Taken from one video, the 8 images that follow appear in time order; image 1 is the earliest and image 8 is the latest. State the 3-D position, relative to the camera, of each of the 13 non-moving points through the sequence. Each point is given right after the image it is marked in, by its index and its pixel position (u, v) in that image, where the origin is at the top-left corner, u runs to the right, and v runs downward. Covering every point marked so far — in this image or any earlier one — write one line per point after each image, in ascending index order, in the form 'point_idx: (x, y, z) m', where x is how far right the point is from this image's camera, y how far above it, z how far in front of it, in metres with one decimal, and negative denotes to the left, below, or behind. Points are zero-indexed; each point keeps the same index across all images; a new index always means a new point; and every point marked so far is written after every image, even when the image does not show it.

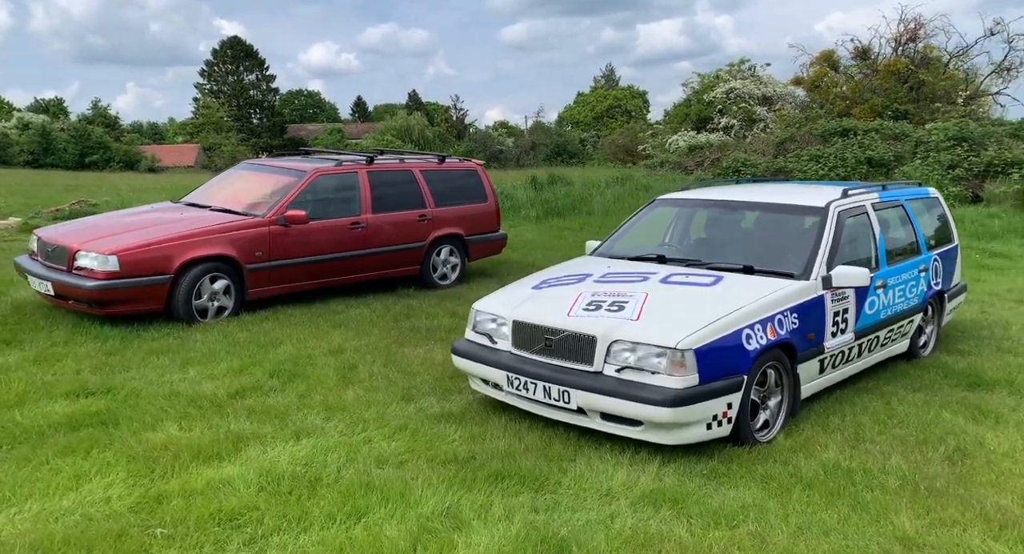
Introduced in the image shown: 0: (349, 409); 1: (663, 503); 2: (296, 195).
0: (-1.0, -0.8, +4.8) m
1: (+0.7, -1.0, +3.4) m
2: (-2.4, +0.9, +8.2) m
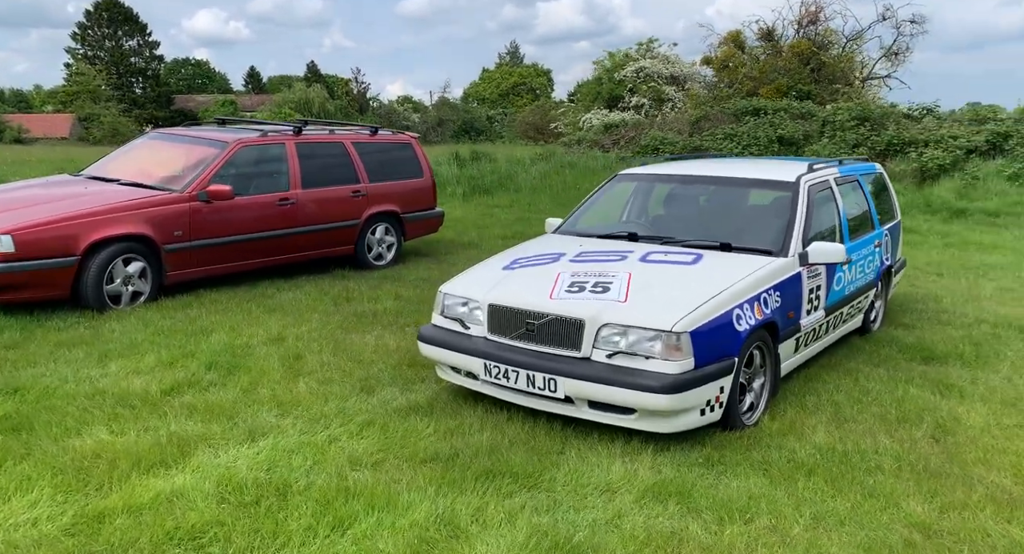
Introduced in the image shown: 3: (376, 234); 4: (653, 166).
0: (-1.2, -0.7, +4.3) m
1: (+0.6, -0.9, +3.2) m
2: (-2.9, +1.1, +7.6) m
3: (-1.6, +0.5, +9.2) m
4: (+1.1, +0.9, +6.1) m
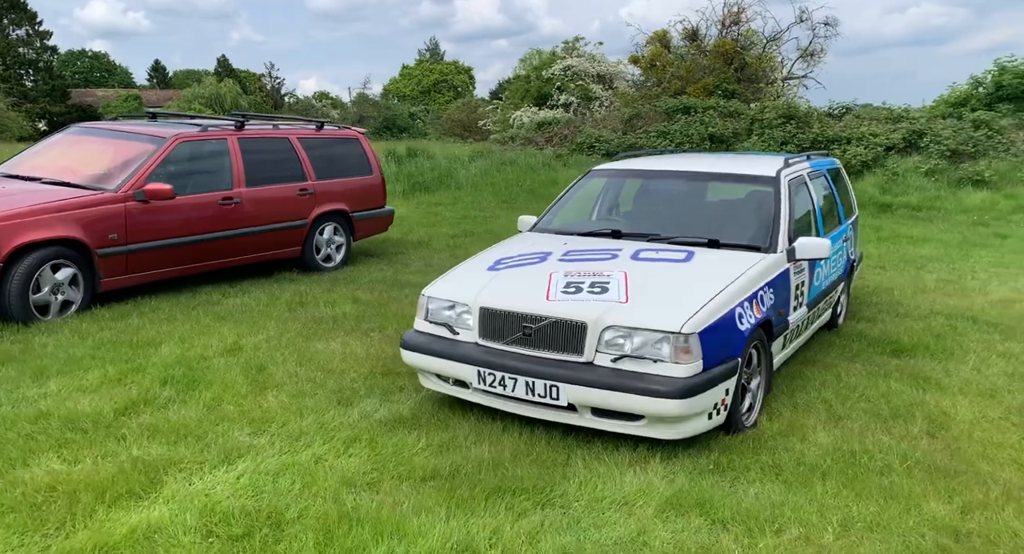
0: (-1.2, -0.8, +4.0) m
1: (+0.7, -0.9, +3.1) m
2: (-3.3, +1.0, +7.0) m
3: (-2.2, +0.5, +8.8) m
4: (+0.9, +0.9, +5.9) m
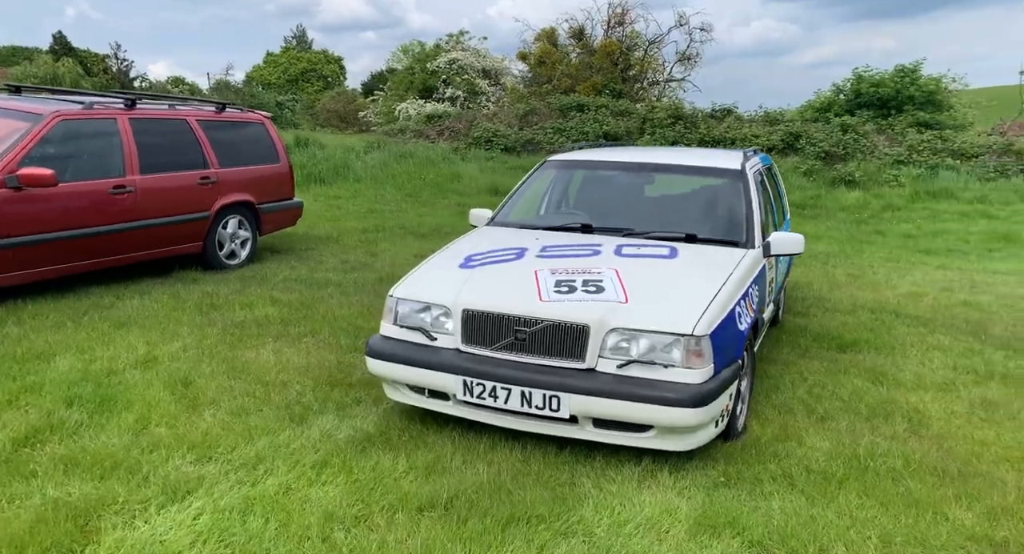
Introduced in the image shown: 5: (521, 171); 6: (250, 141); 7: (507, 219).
0: (-1.3, -0.8, +3.4) m
1: (+0.8, -0.9, +2.8) m
2: (-3.9, +1.0, +6.1) m
3: (-3.0, +0.5, +8.0) m
4: (+0.5, +0.9, +5.7) m
5: (+0.1, +2.6, +18.4) m
6: (-2.9, +1.5, +8.4) m
7: (0.0, +0.4, +5.1) m
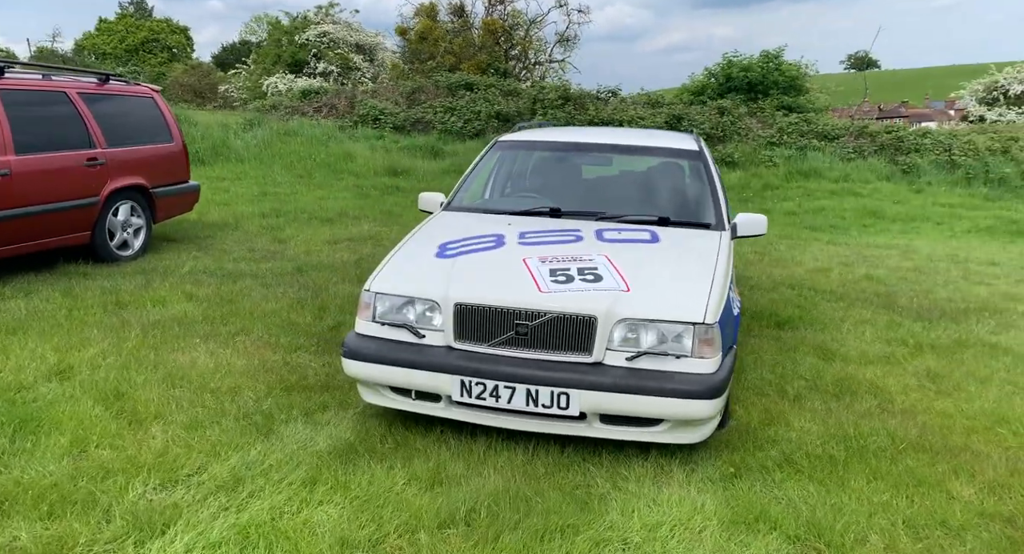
0: (-1.3, -0.7, +3.0) m
1: (+0.9, -0.9, +2.7) m
2: (-4.3, +1.1, +5.2) m
3: (-3.7, +0.6, +7.2) m
4: (+0.1, +1.0, +5.5) m
5: (-2.4, +3.0, +17.9) m
6: (-3.7, +1.6, +7.6) m
7: (-0.3, +0.5, +4.8) m
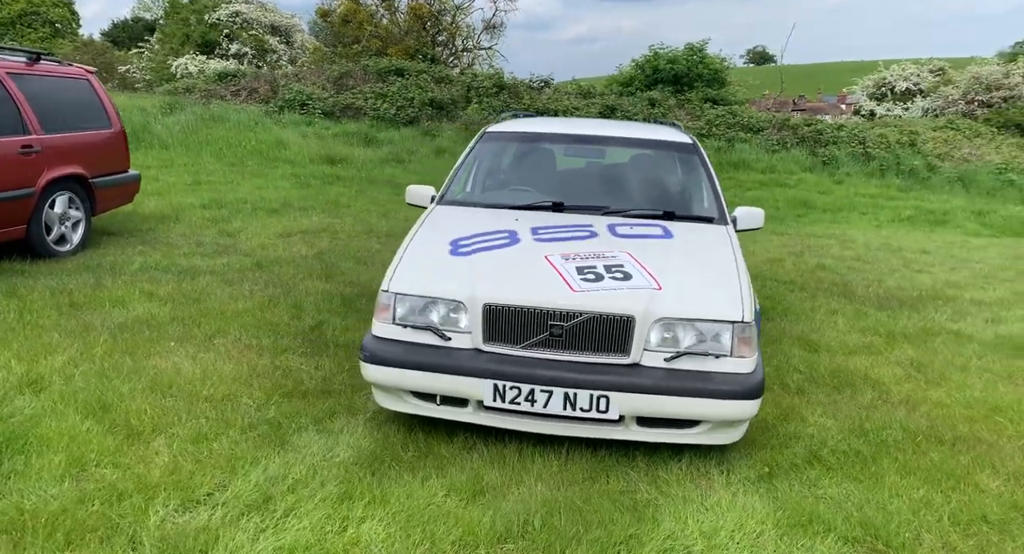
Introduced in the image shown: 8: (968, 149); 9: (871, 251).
0: (-1.1, -0.8, +2.8) m
1: (+1.0, -0.9, +2.7) m
2: (-4.3, +1.0, +4.6) m
3: (-4.0, +0.6, +6.7) m
4: (0.0, +1.1, +5.3) m
5: (-3.8, +3.2, +17.4) m
6: (-4.0, +1.6, +7.0) m
7: (-0.4, +0.5, +4.7) m
8: (+11.3, +3.2, +19.3) m
9: (+4.9, +0.4, +10.5) m
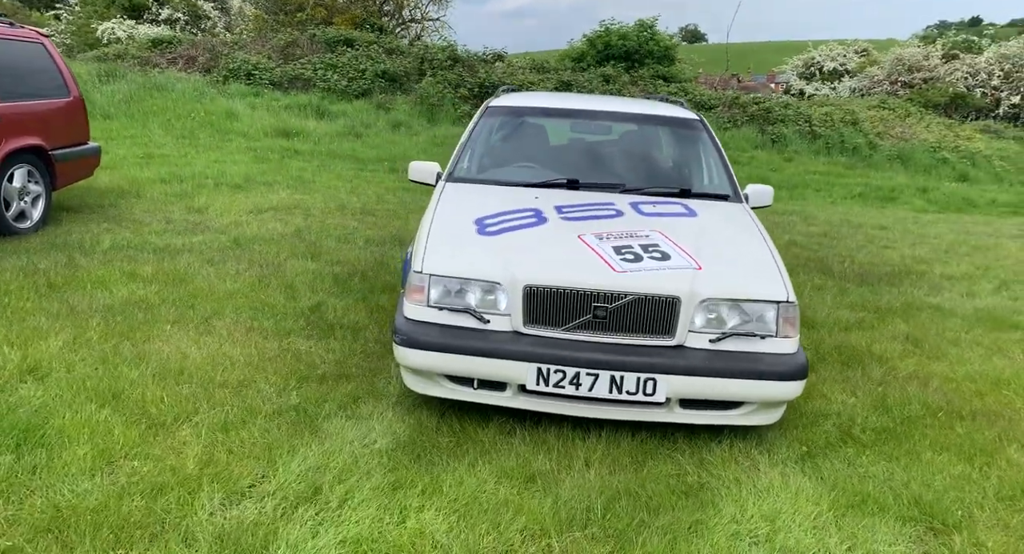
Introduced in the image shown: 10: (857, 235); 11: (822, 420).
0: (-0.9, -0.7, +2.6) m
1: (+1.2, -0.8, +2.7) m
2: (-4.3, +1.1, +4.1) m
3: (-4.1, +0.8, +6.3) m
4: (0.0, +1.2, +5.2) m
5: (-4.7, +3.7, +16.9) m
6: (-4.2, +1.8, +6.6) m
7: (-0.3, +0.6, +4.5) m
8: (+10.2, +3.9, +19.9) m
9: (+4.5, +0.7, +10.7) m
10: (+4.6, +0.6, +10.1) m
11: (+1.4, -0.6, +3.4) m
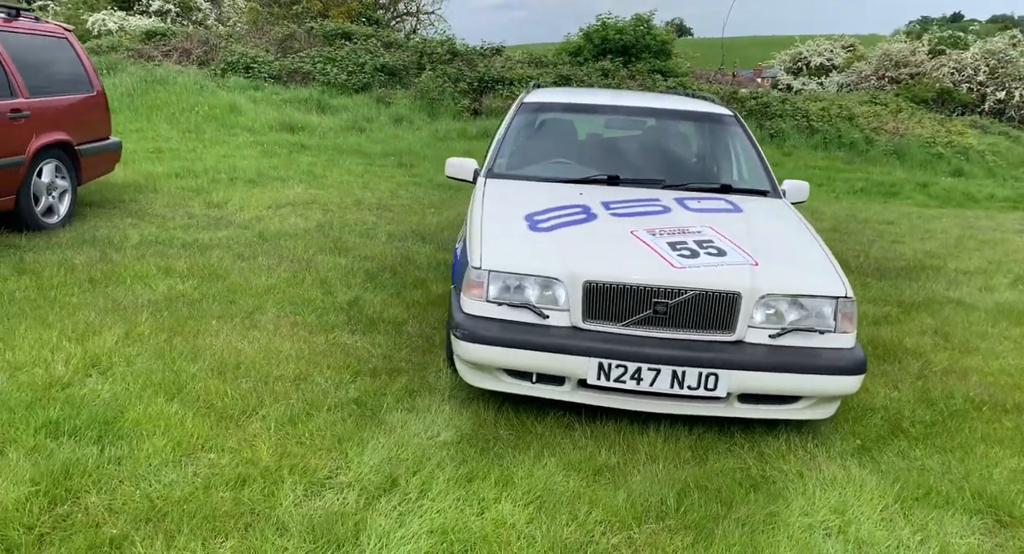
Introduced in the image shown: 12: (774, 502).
0: (-0.7, -0.7, +2.7) m
1: (+1.5, -0.8, +2.8) m
2: (-4.0, +1.2, +4.1) m
3: (-3.9, +0.8, +6.3) m
4: (+0.2, +1.3, +5.2) m
5: (-4.6, +3.8, +16.9) m
6: (-3.9, +1.9, +6.6) m
7: (-0.1, +0.7, +4.6) m
8: (+10.2, +4.1, +20.0) m
9: (+4.7, +0.8, +10.8) m
10: (+4.8, +0.6, +10.2) m
11: (+1.6, -0.6, +3.5) m
12: (+0.9, -0.8, +2.7) m
